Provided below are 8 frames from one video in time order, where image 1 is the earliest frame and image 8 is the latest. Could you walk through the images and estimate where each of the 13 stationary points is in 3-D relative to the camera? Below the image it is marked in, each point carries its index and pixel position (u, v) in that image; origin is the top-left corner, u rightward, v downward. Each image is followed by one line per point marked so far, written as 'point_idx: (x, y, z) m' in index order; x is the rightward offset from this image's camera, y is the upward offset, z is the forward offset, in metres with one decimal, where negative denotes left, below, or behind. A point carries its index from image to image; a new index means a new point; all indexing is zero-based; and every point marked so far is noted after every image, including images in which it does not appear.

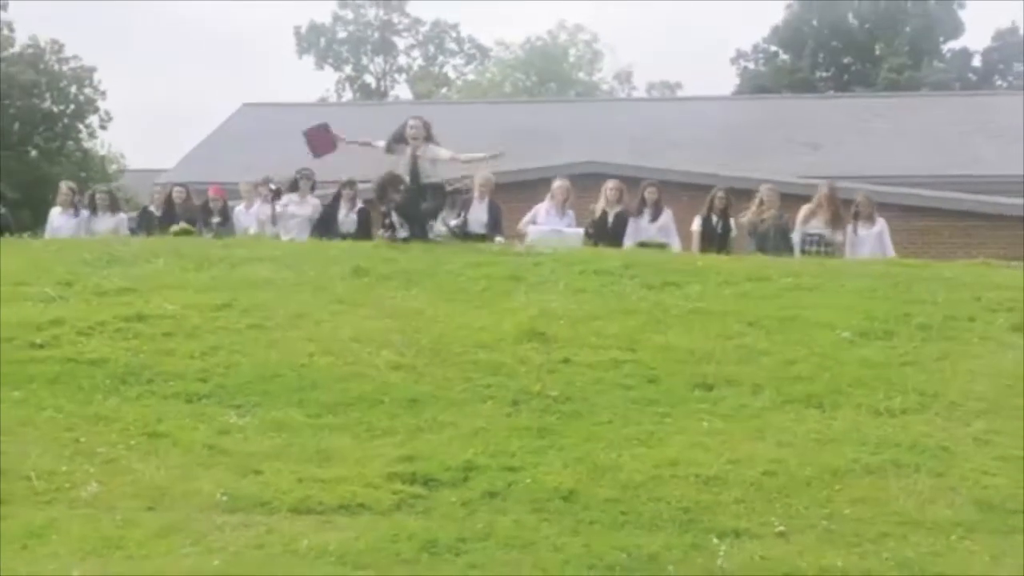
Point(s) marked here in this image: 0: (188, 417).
0: (-2.6, -1.0, +12.6) m
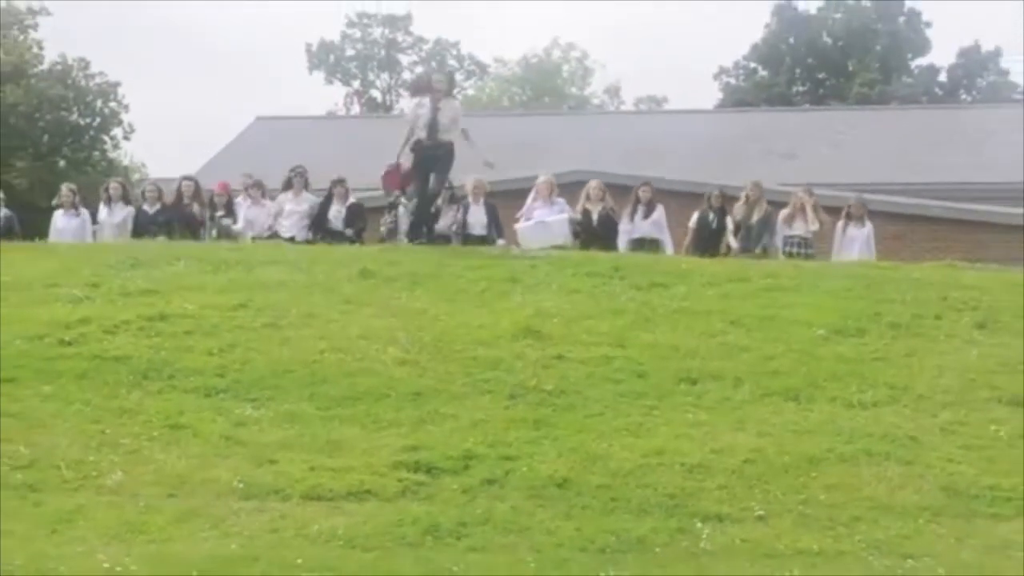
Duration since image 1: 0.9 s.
0: (-2.6, -1.0, +13.5) m
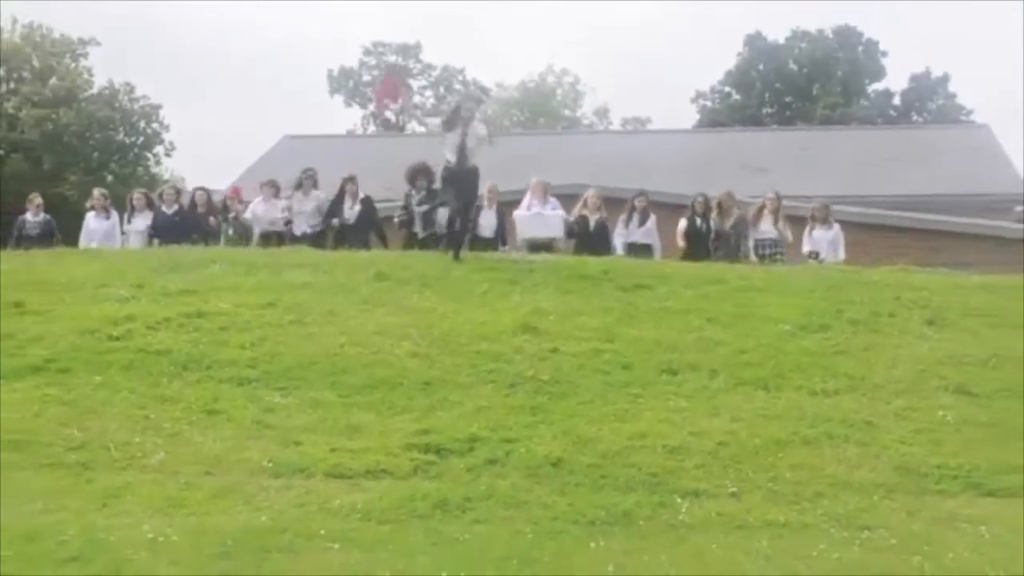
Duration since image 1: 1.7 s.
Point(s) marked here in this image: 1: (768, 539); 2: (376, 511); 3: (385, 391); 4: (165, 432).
0: (-2.6, -1.0, +15.0) m
1: (+2.2, -2.1, +12.7) m
2: (-1.1, -1.9, +13.0) m
3: (-1.2, -1.0, +15.2) m
4: (-3.2, -1.3, +14.4) m
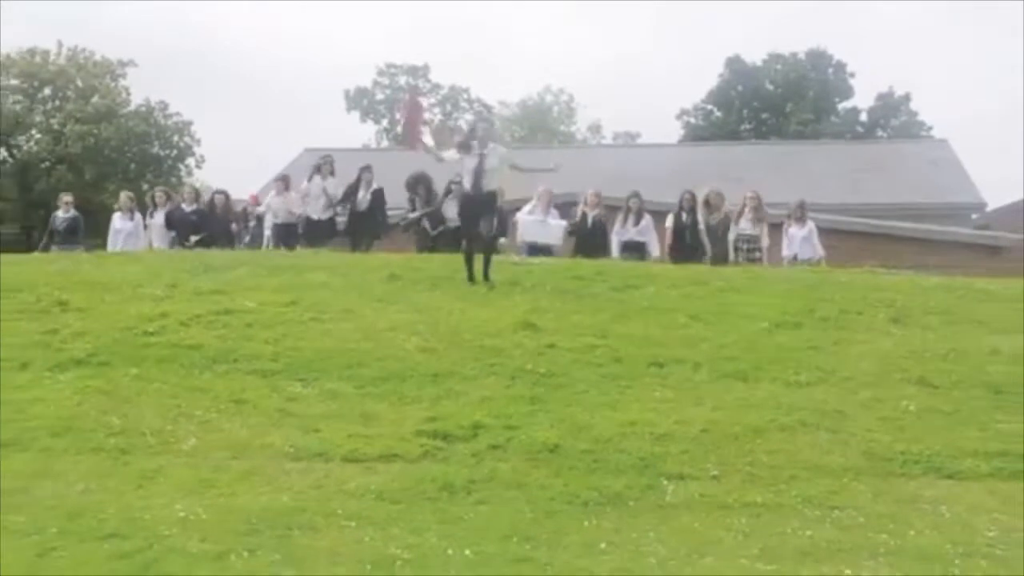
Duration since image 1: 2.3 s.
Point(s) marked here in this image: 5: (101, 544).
0: (-2.6, -1.0, +16.4) m
1: (+2.2, -2.1, +14.0) m
2: (-1.1, -1.9, +14.3) m
3: (-1.2, -1.0, +16.5) m
4: (-3.2, -1.3, +15.8) m
5: (-3.5, -2.2, +13.1) m
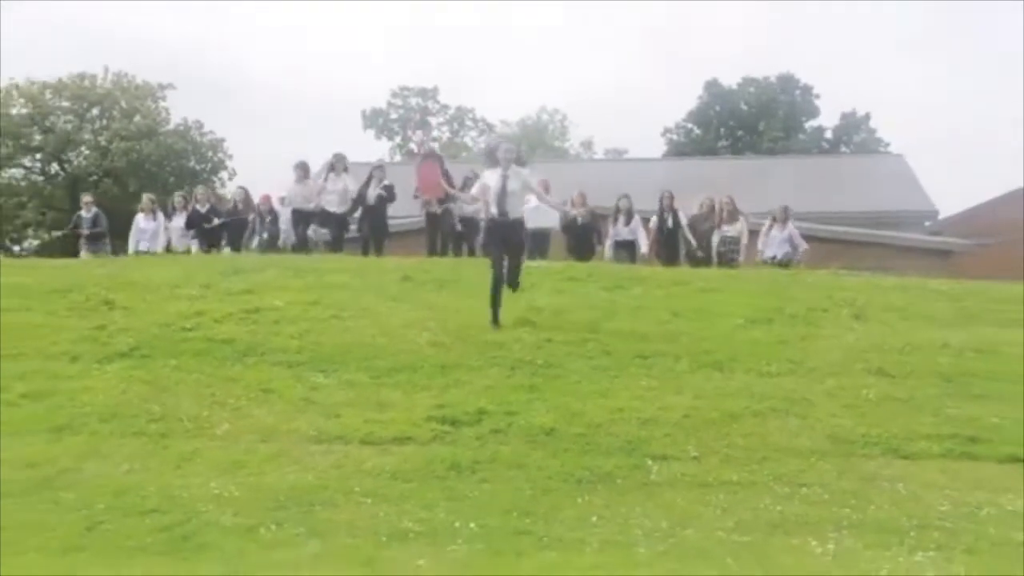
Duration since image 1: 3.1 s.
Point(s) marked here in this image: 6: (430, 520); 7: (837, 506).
0: (-2.6, -1.0, +18.2) m
1: (+2.1, -2.1, +15.8) m
2: (-1.1, -1.9, +16.1) m
3: (-1.2, -1.0, +18.3) m
4: (-3.2, -1.3, +17.6) m
5: (-3.5, -2.2, +14.9) m
6: (-0.8, -2.2, +14.9) m
7: (+3.3, -2.2, +15.5) m
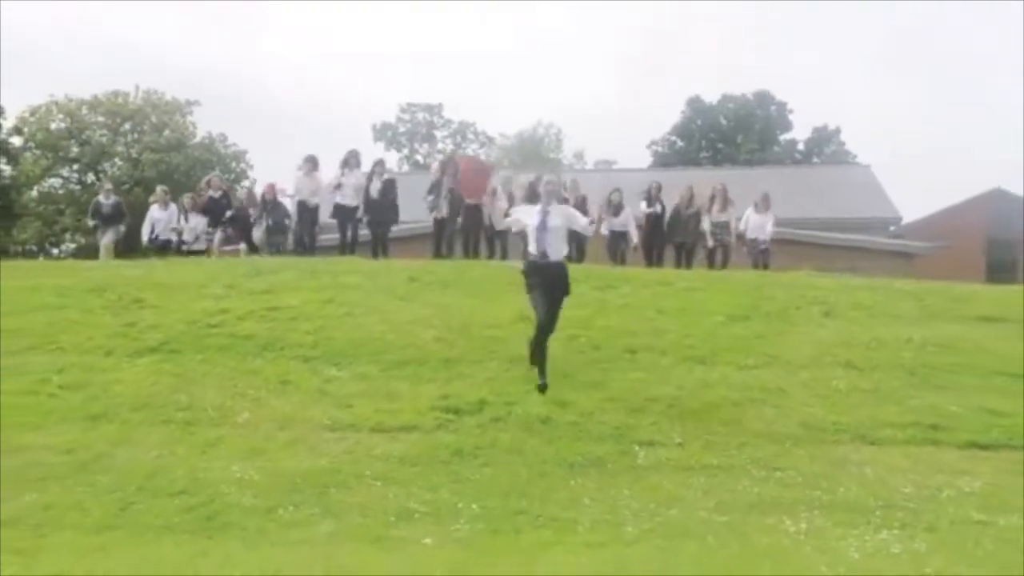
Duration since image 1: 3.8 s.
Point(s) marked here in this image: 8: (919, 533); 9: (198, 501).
0: (-2.6, -1.0, +19.7) m
1: (+2.1, -2.1, +17.3) m
2: (-1.2, -1.9, +17.6) m
3: (-1.2, -1.0, +19.8) m
4: (-3.2, -1.3, +19.1) m
5: (-3.6, -2.2, +16.4) m
6: (-0.8, -2.2, +16.4) m
7: (+3.2, -2.2, +17.0) m
8: (+4.2, -2.5, +15.6) m
9: (-3.3, -2.2, +16.3) m
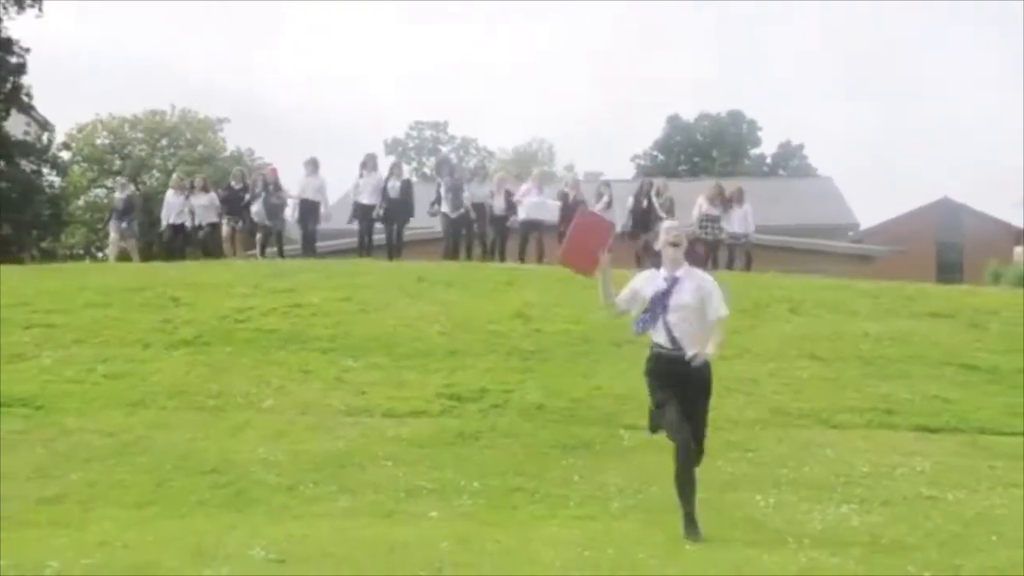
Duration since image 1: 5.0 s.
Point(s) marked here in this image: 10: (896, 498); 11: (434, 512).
0: (-2.7, -1.0, +21.8) m
1: (+2.1, -2.1, +19.4) m
2: (-1.2, -1.9, +19.7) m
3: (-1.3, -1.0, +21.9) m
4: (-3.3, -1.3, +21.2) m
5: (-3.6, -2.2, +18.6) m
6: (-0.9, -2.2, +18.5) m
7: (+3.2, -2.2, +19.1) m
8: (+4.1, -2.5, +17.7) m
9: (-3.3, -2.2, +18.4) m
10: (+4.4, -2.4, +18.1) m
11: (-0.9, -2.5, +17.3) m
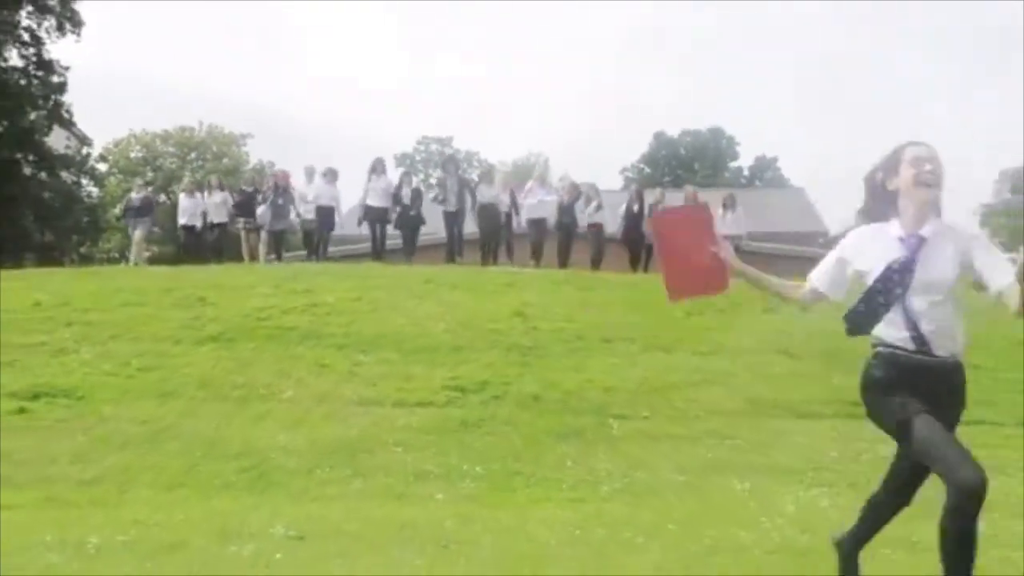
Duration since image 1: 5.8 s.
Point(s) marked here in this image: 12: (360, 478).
0: (-2.7, -1.0, +23.8) m
1: (+2.1, -2.1, +21.3) m
2: (-1.2, -1.9, +21.6) m
3: (-1.3, -1.0, +23.8) m
4: (-3.3, -1.3, +23.2) m
5: (-3.6, -2.2, +20.5) m
6: (-0.9, -2.3, +20.5) m
7: (+3.2, -2.2, +21.0) m
8: (+4.1, -2.5, +19.6) m
9: (-3.4, -2.3, +20.4) m
10: (+4.4, -2.5, +20.0) m
11: (-0.9, -2.5, +19.2) m
12: (-1.9, -2.4, +19.9) m
